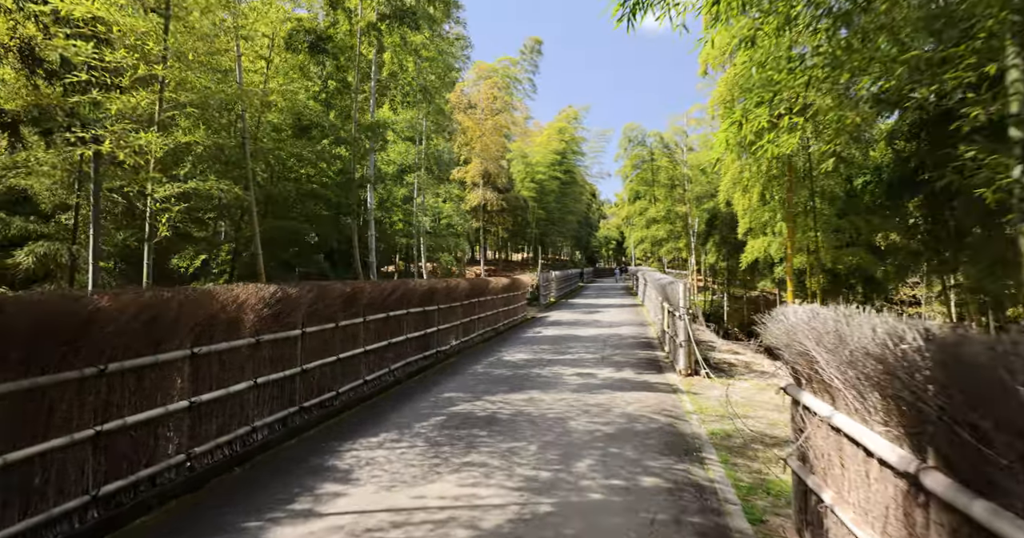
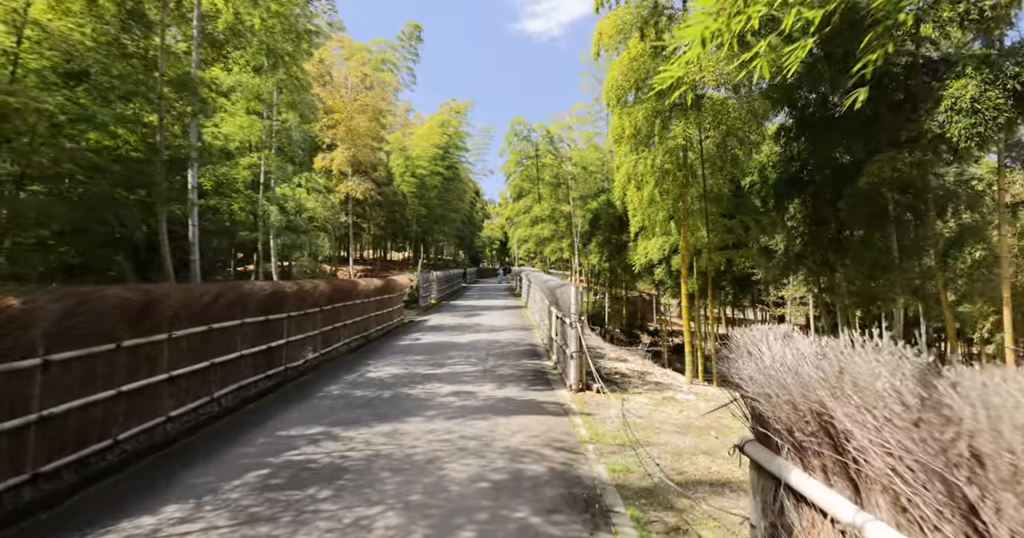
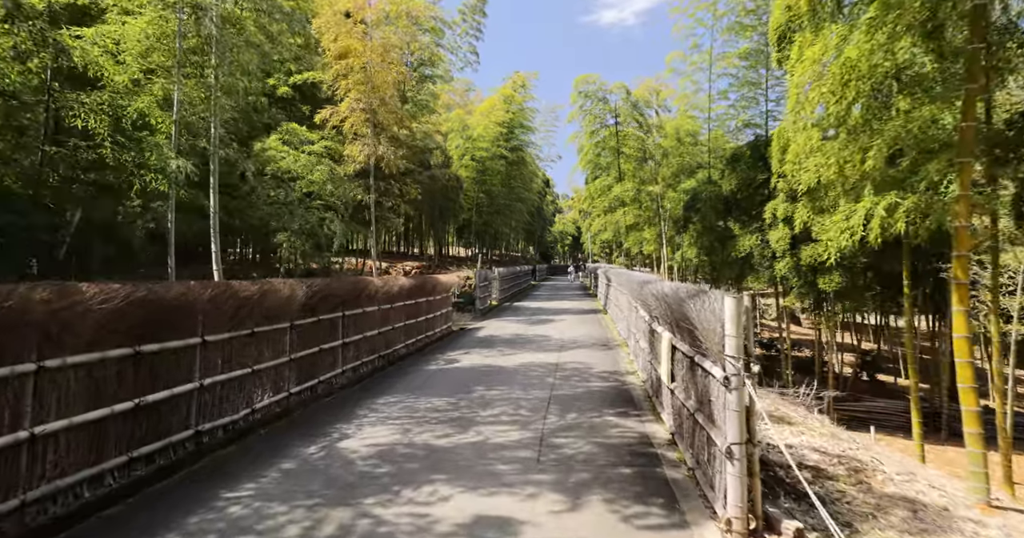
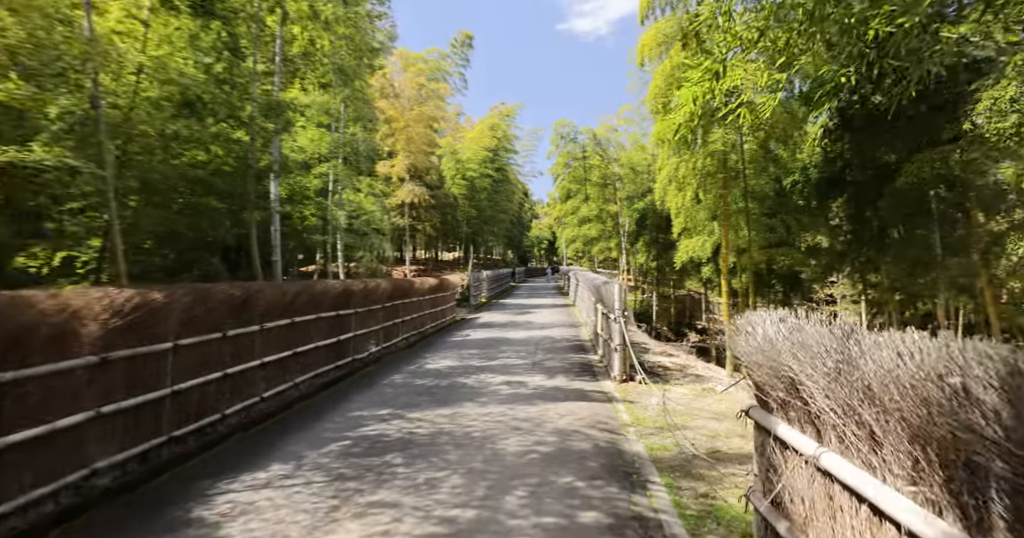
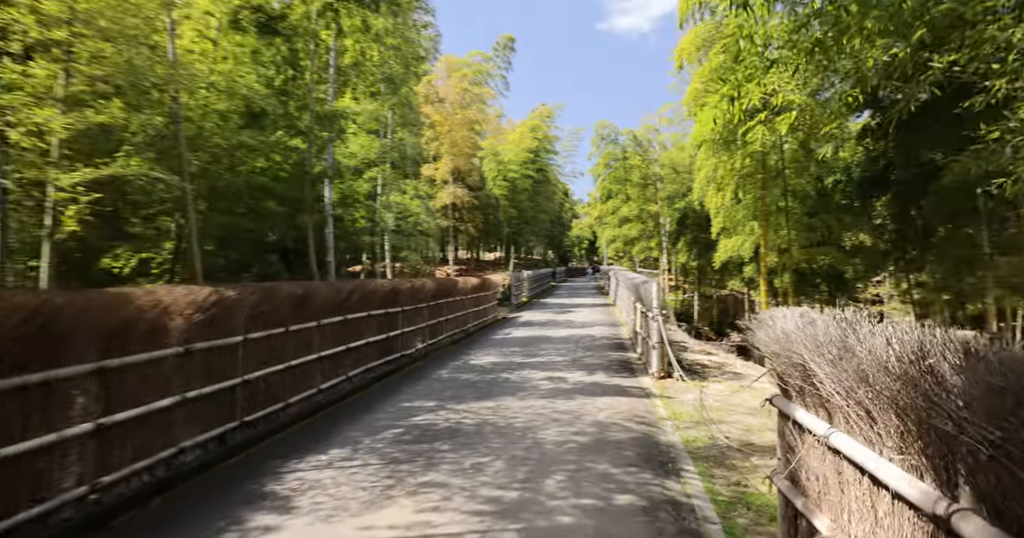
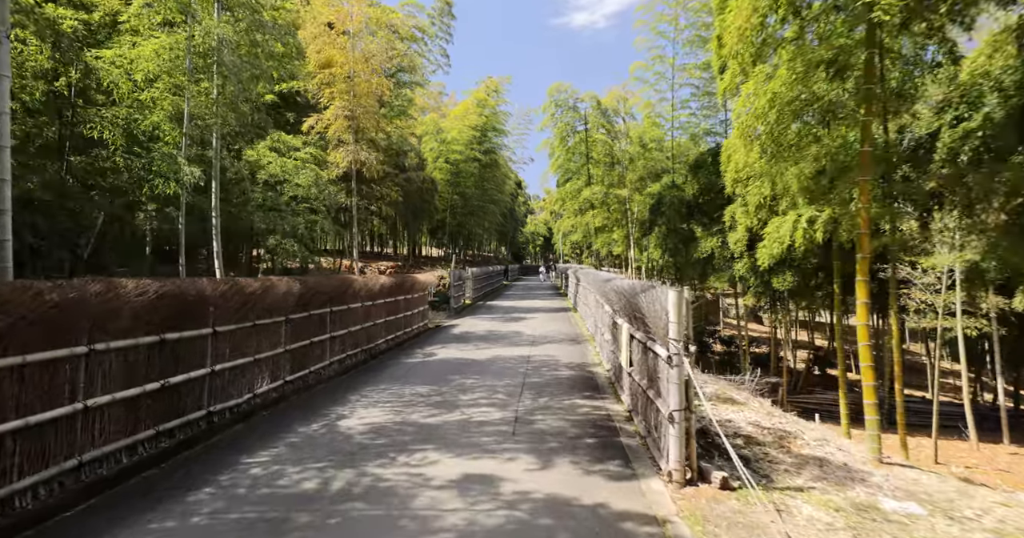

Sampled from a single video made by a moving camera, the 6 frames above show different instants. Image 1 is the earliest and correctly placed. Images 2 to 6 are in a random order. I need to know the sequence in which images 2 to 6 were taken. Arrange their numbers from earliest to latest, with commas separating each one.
5, 4, 2, 6, 3
